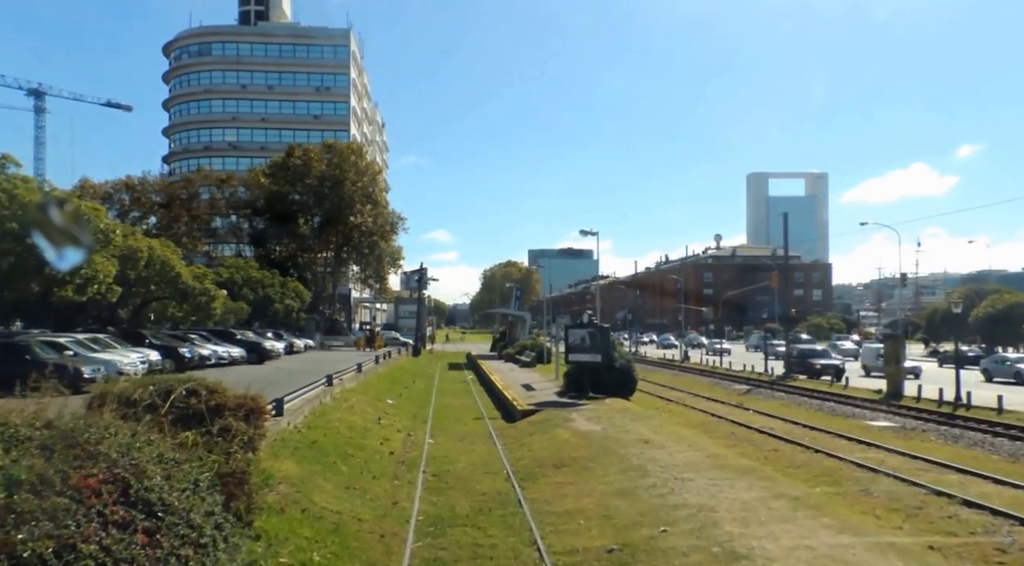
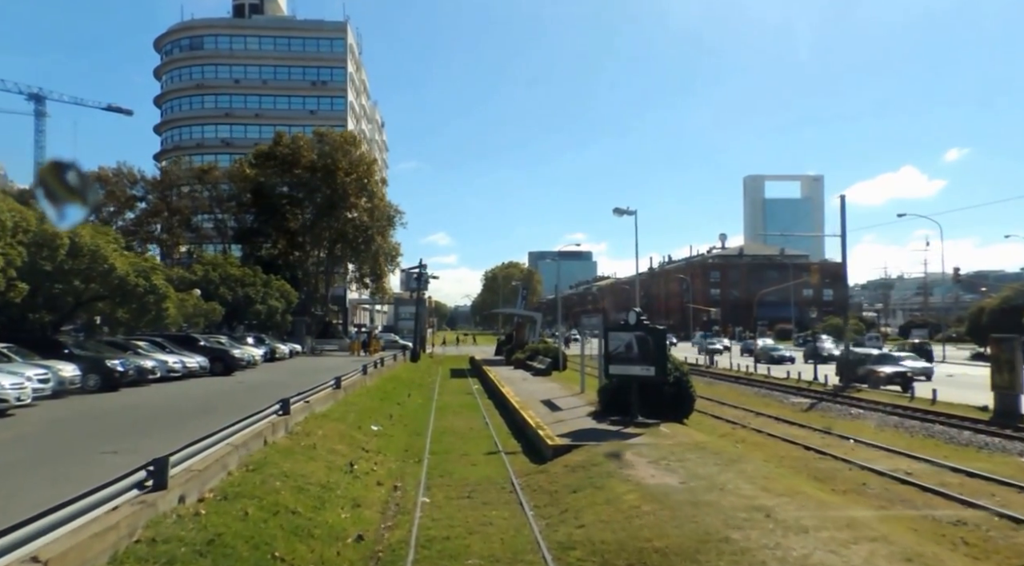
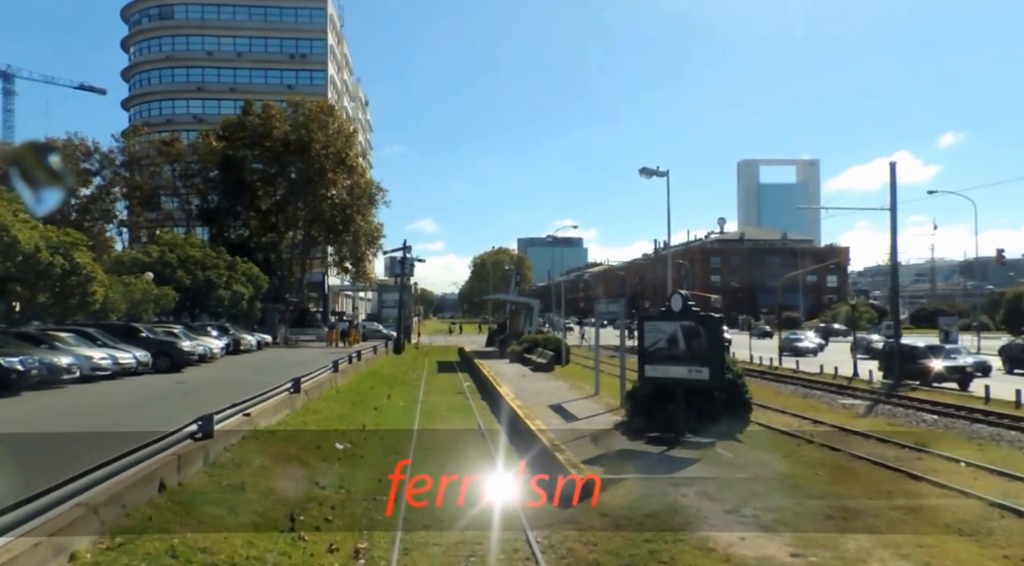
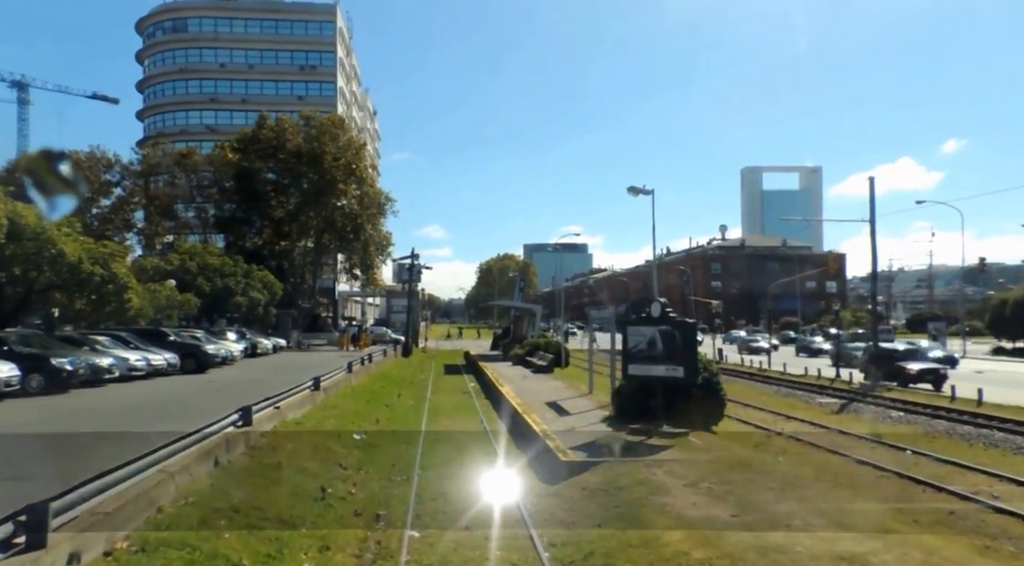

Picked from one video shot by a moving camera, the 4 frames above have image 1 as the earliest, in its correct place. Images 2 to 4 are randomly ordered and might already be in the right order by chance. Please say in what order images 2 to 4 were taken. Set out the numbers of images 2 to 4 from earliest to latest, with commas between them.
2, 4, 3
